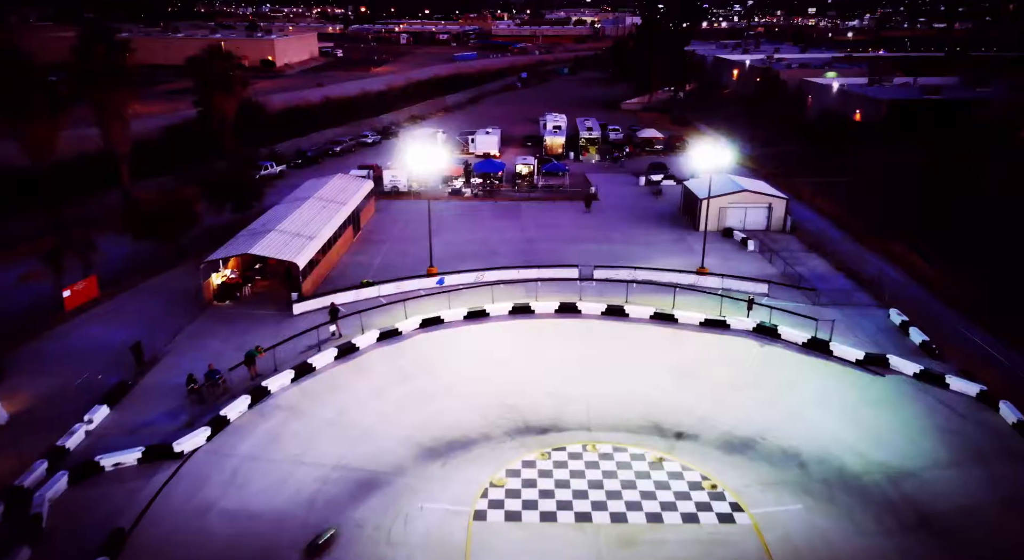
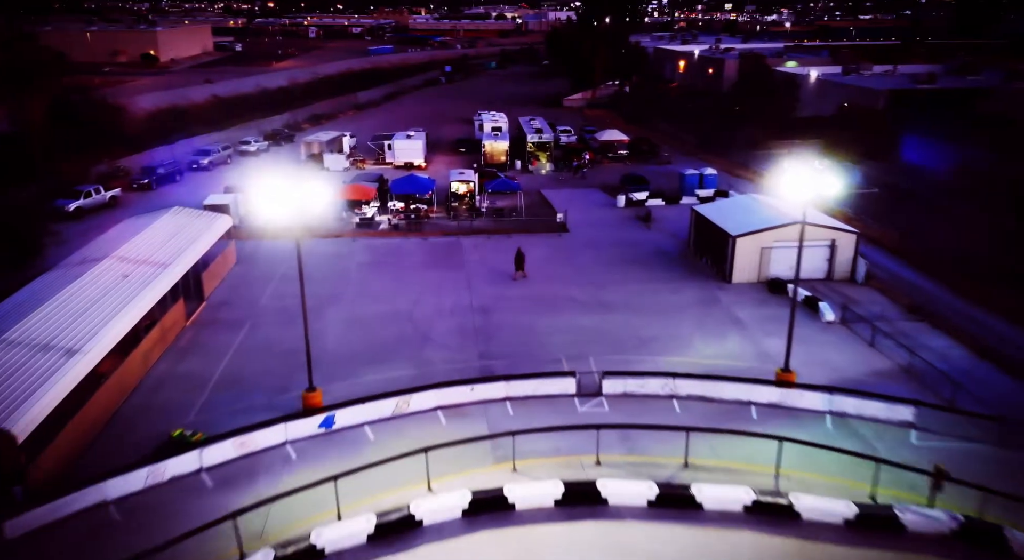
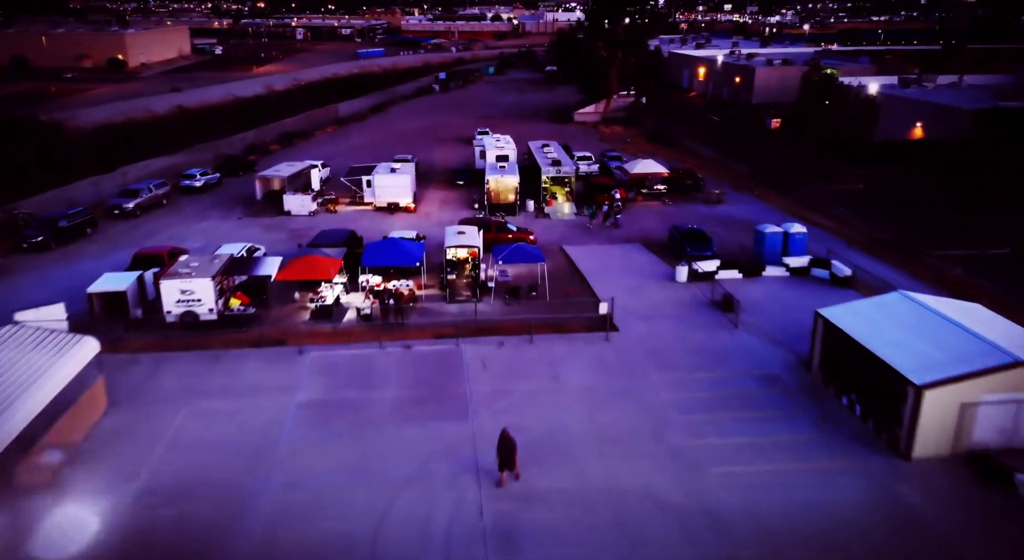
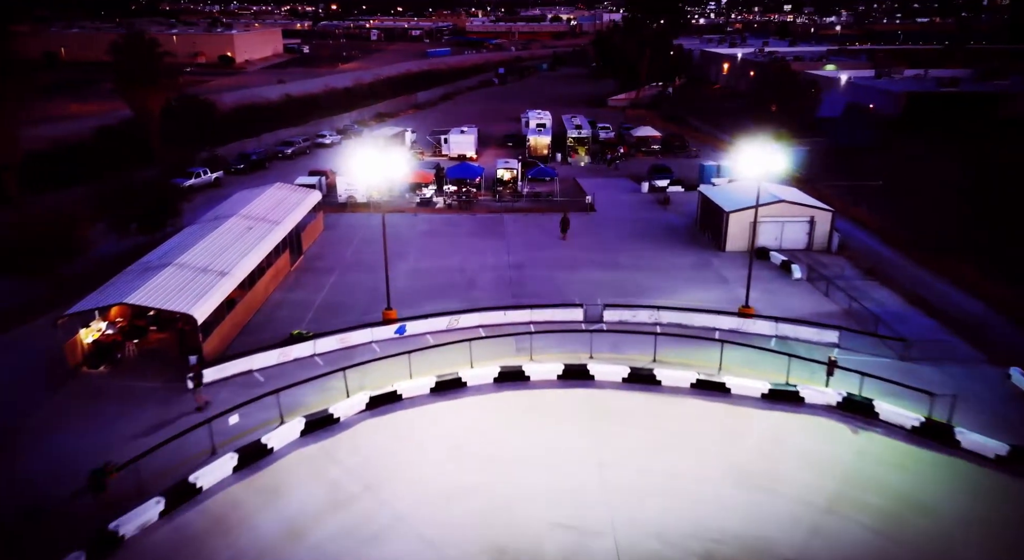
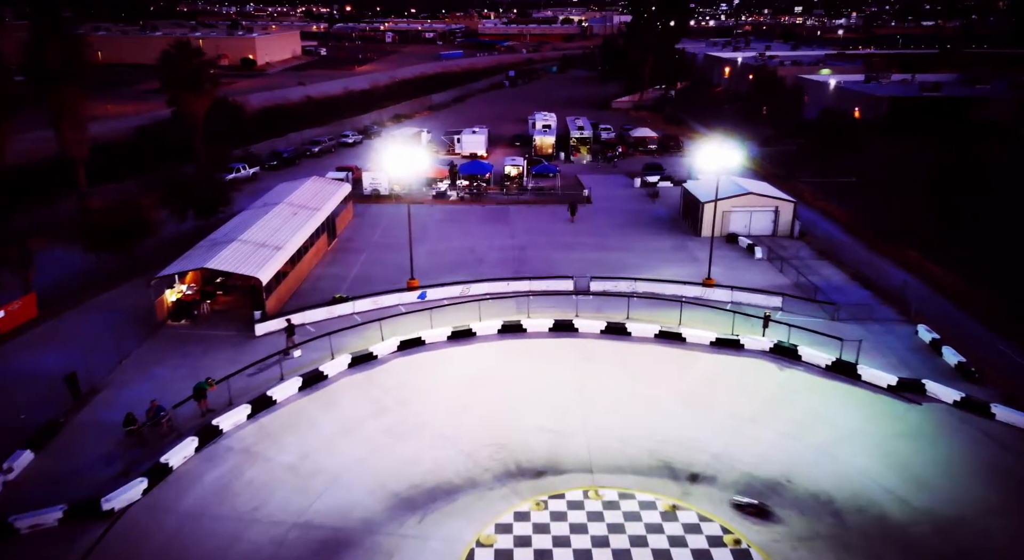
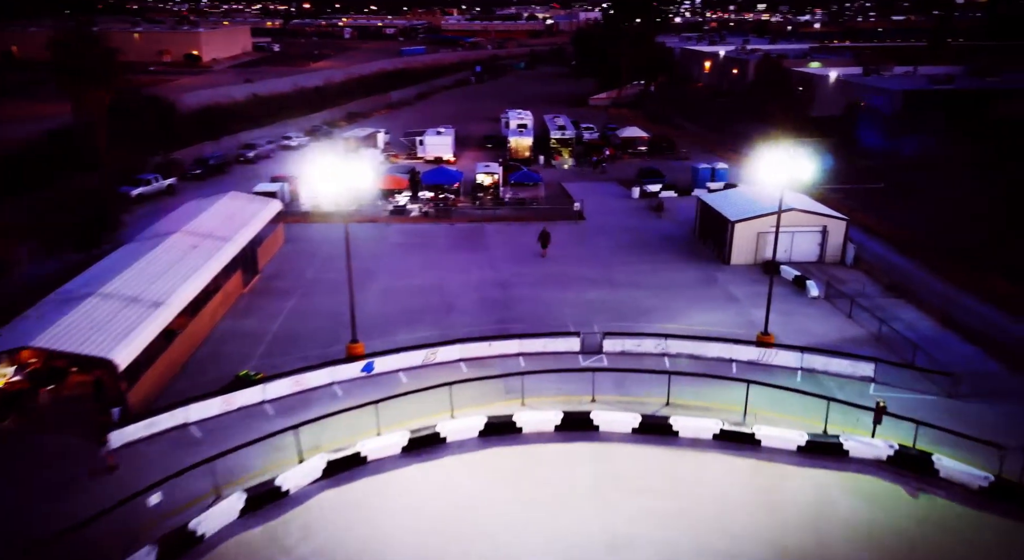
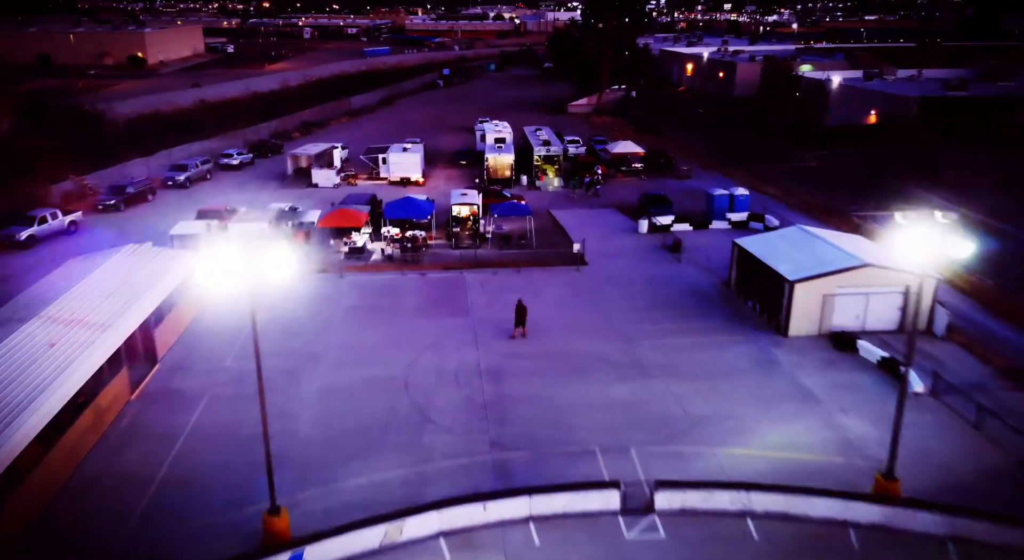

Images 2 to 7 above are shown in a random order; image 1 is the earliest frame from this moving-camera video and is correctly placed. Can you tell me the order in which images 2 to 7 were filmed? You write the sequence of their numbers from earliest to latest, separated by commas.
5, 4, 6, 2, 7, 3
